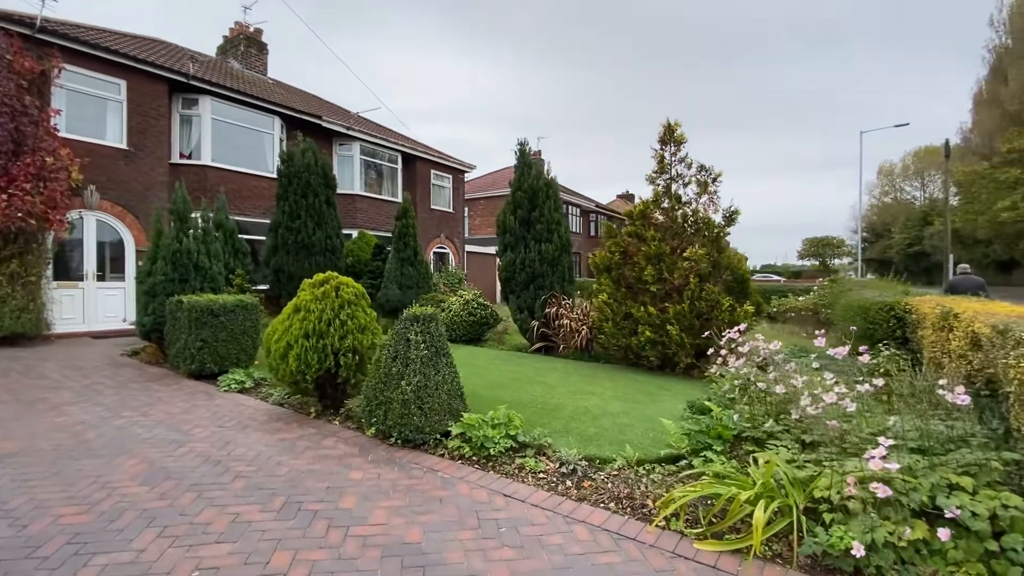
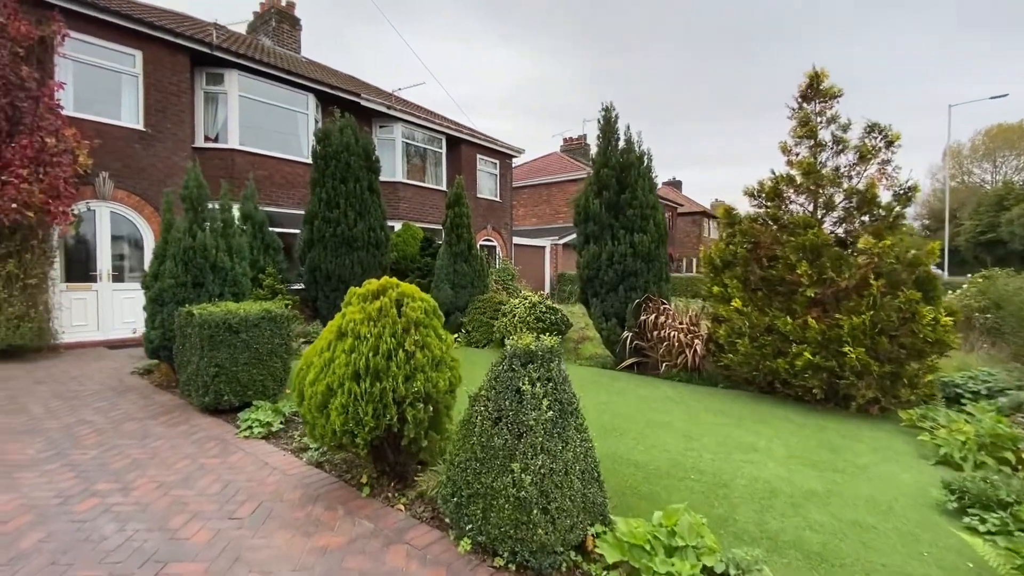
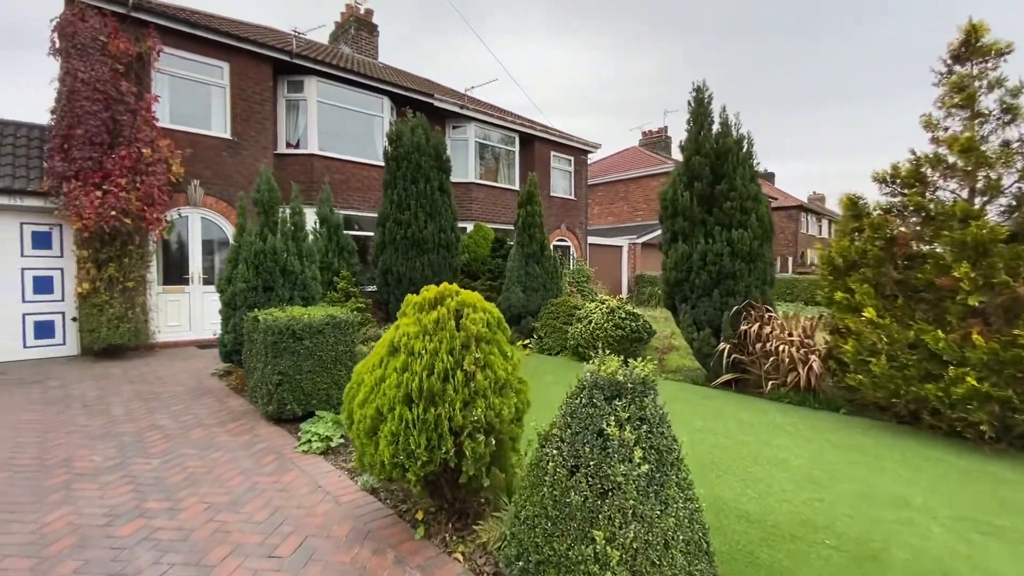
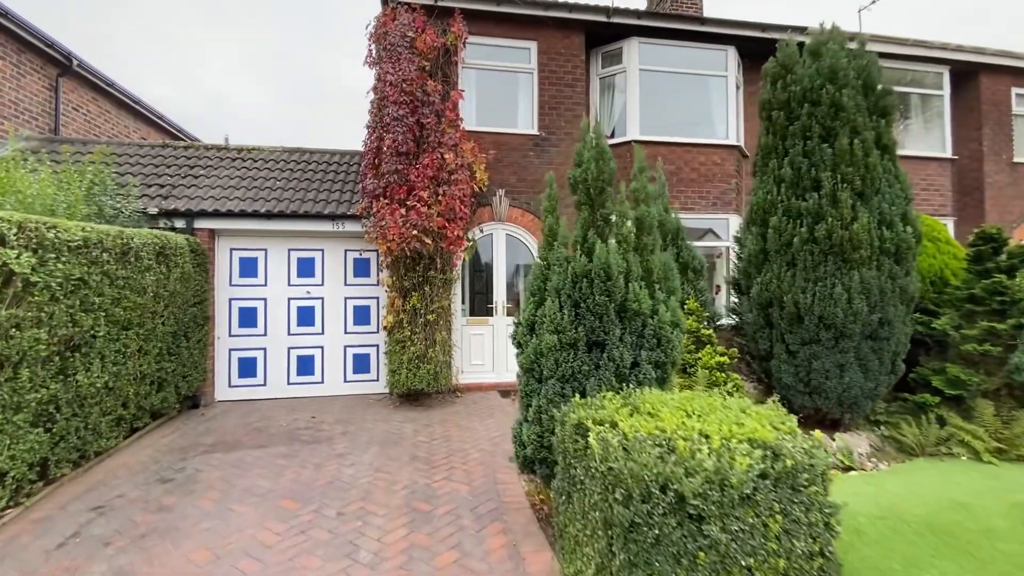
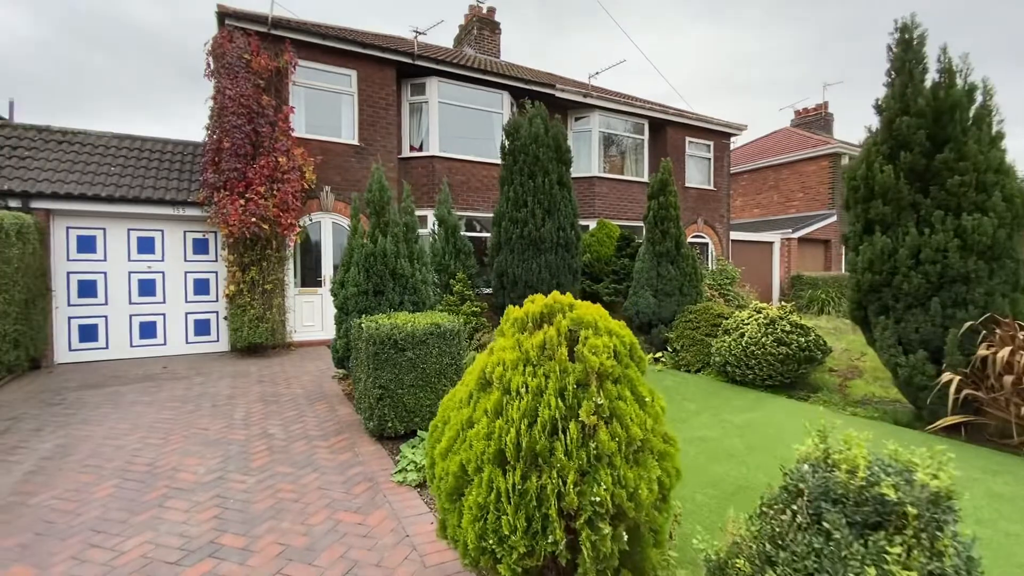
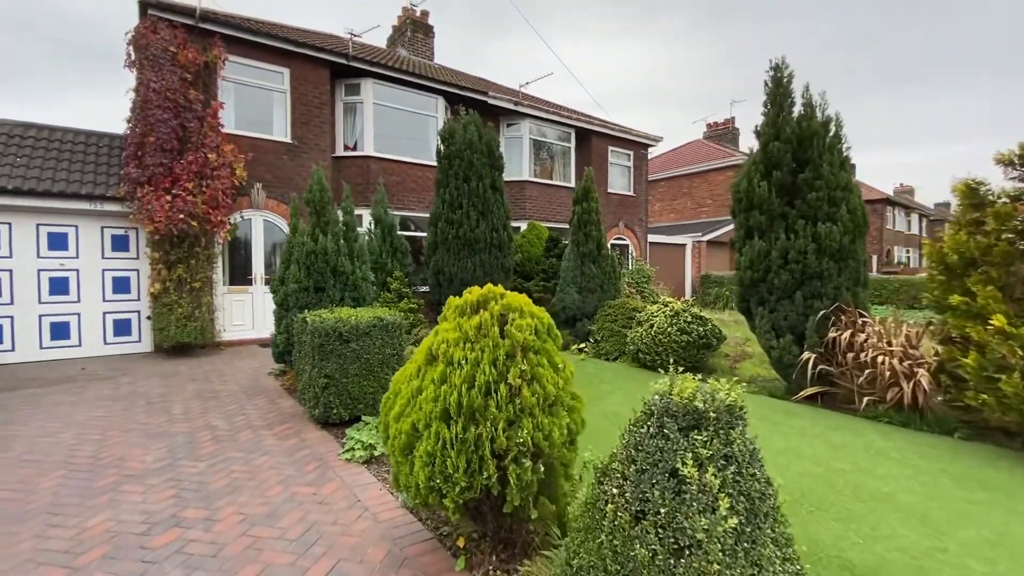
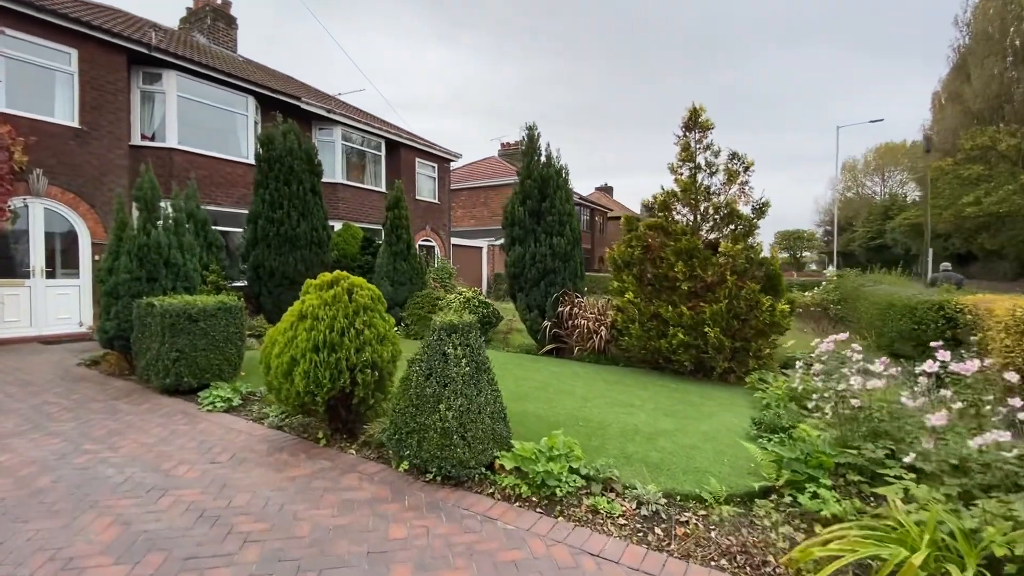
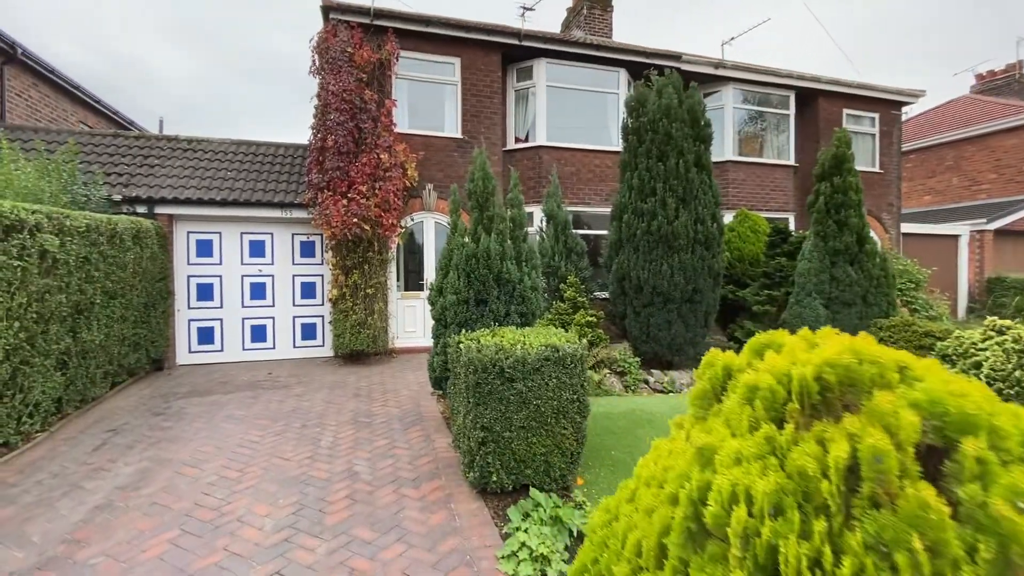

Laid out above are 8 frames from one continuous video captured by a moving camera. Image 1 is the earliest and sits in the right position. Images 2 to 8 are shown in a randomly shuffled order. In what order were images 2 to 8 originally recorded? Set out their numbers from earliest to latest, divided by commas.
7, 2, 3, 6, 5, 8, 4
